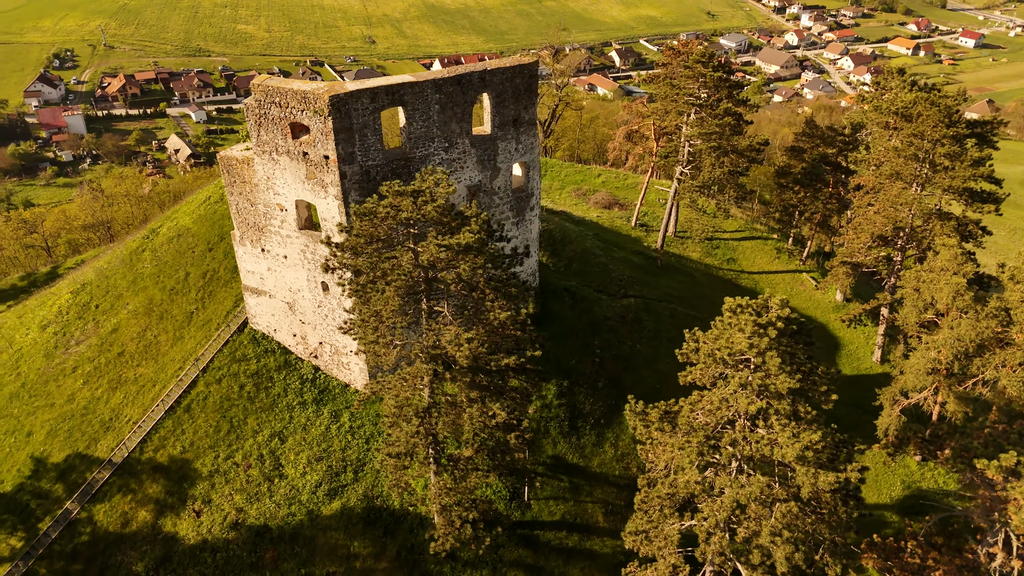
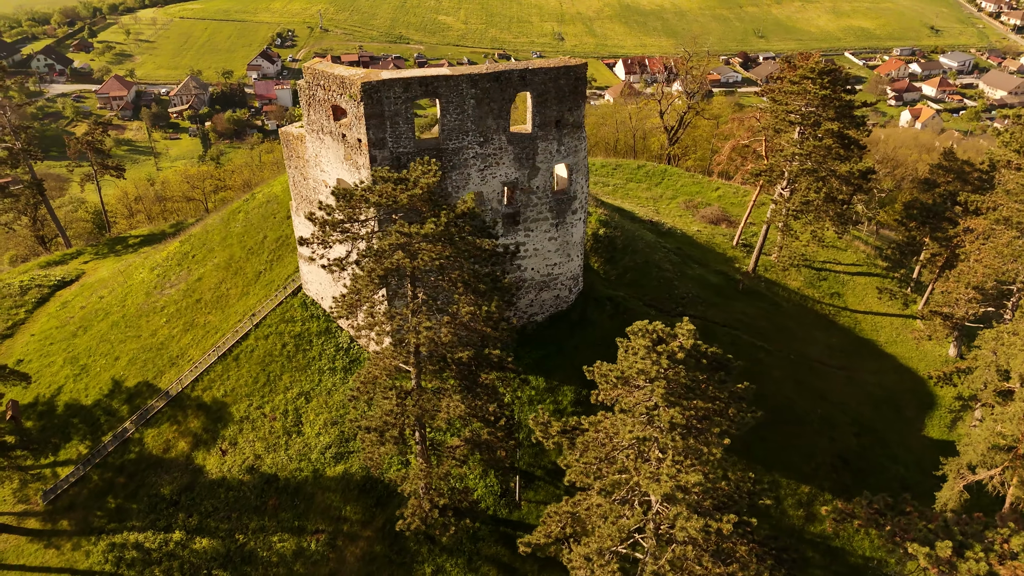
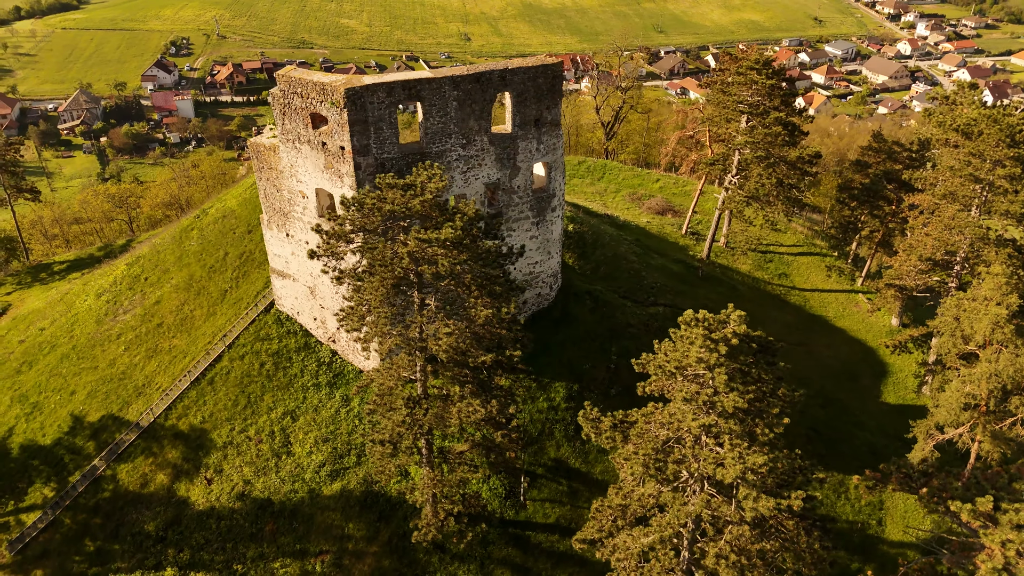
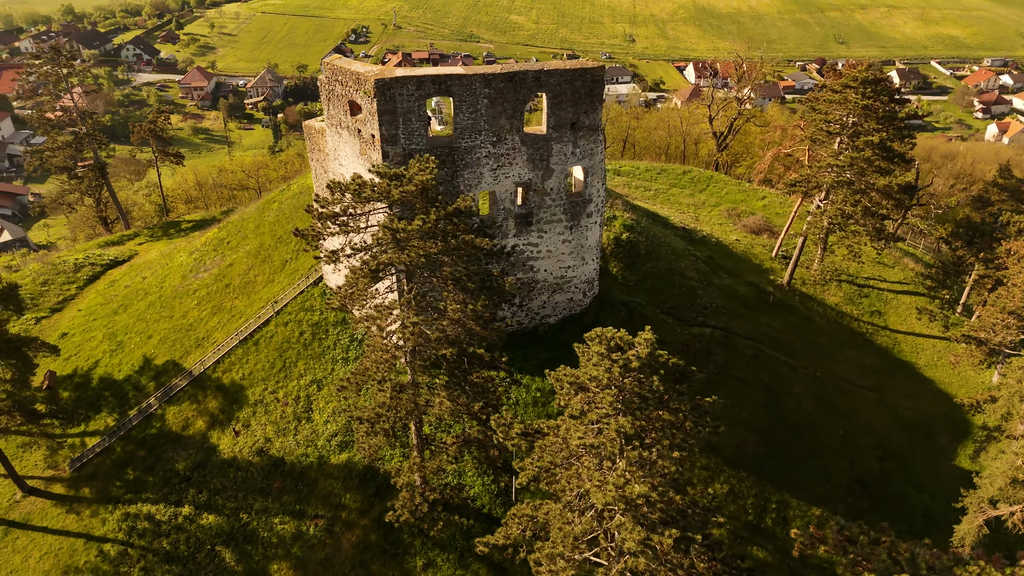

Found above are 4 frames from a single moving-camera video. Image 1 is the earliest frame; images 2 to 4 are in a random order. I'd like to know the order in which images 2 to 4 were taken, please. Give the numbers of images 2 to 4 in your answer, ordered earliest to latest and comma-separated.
3, 2, 4
